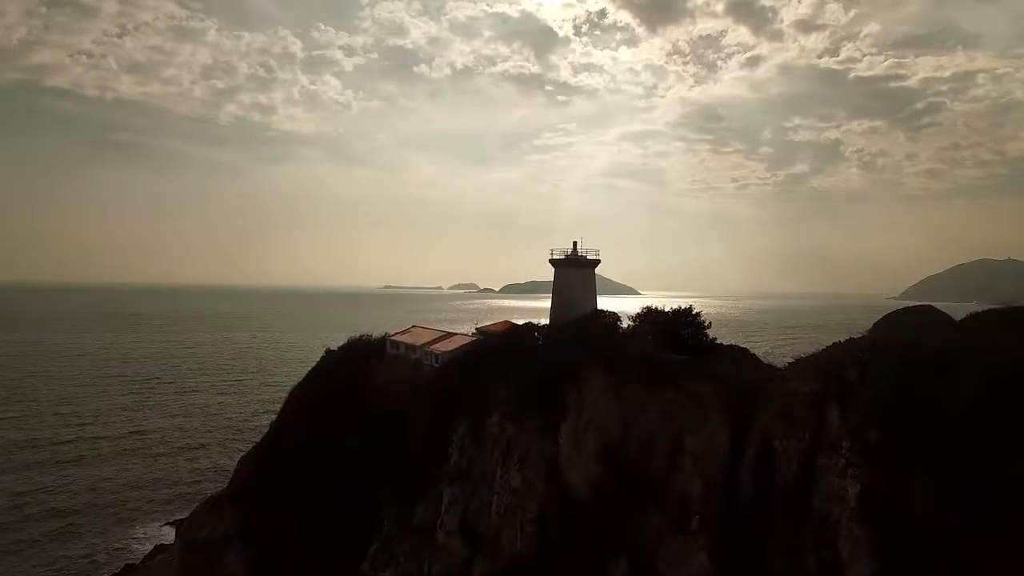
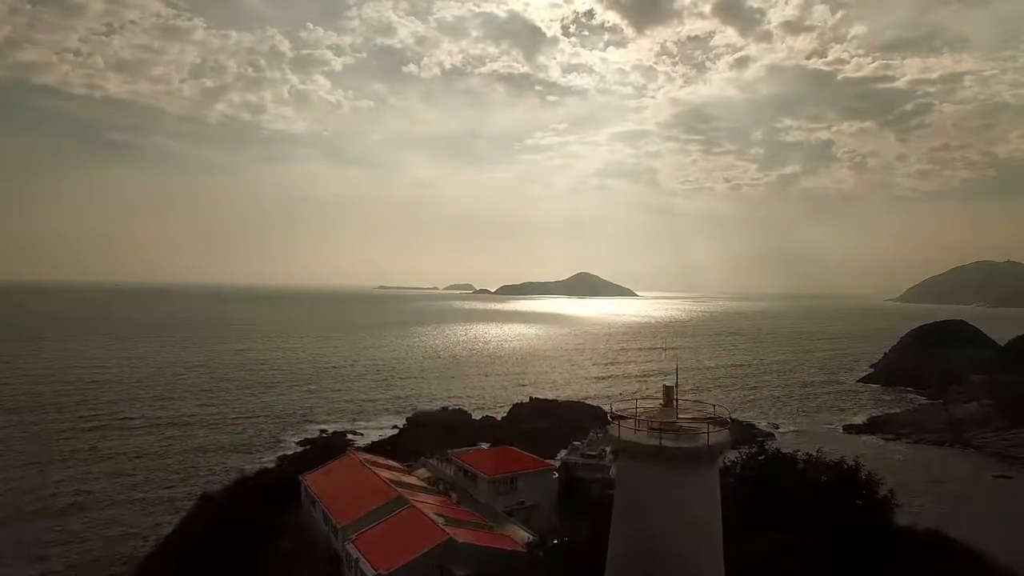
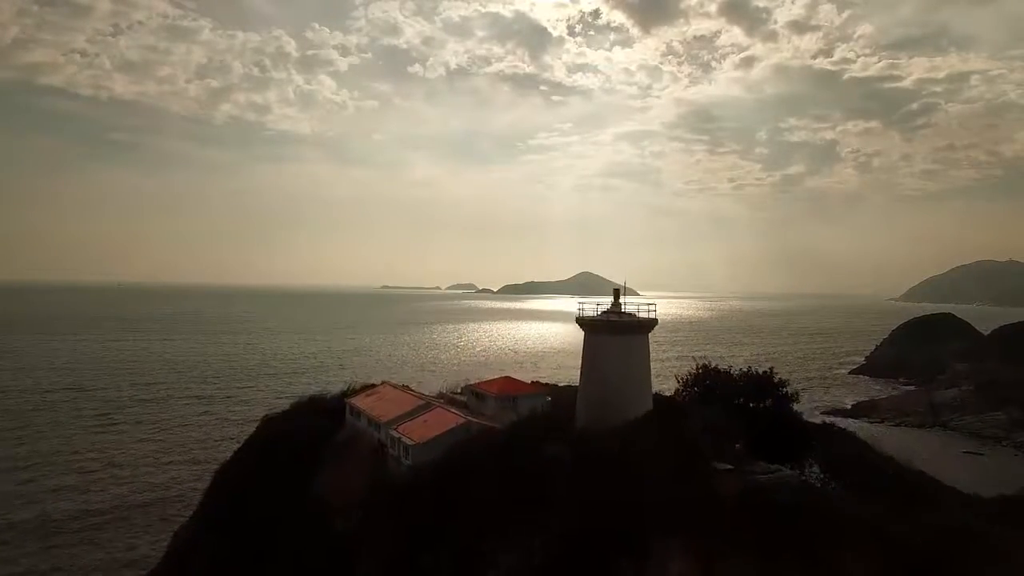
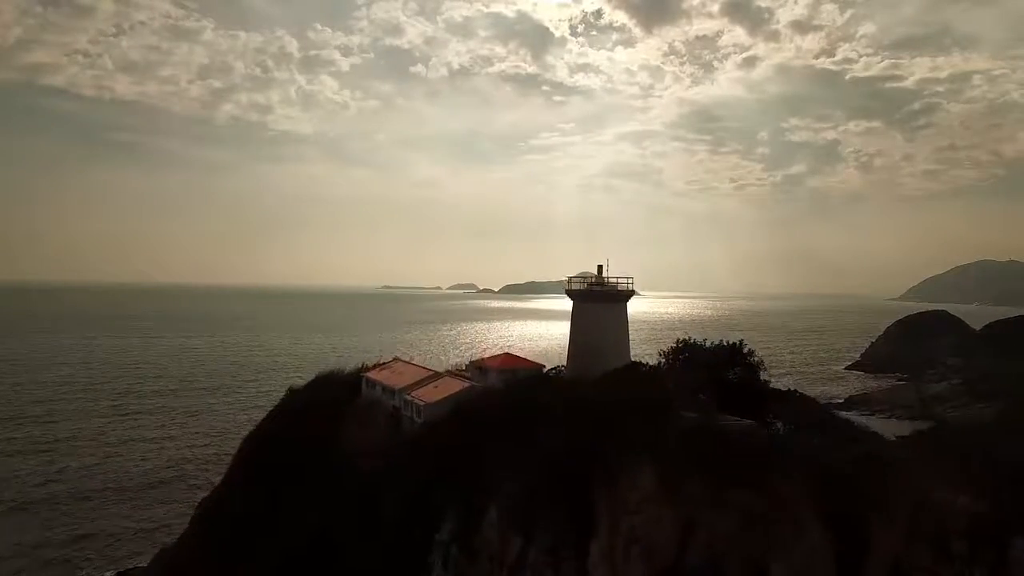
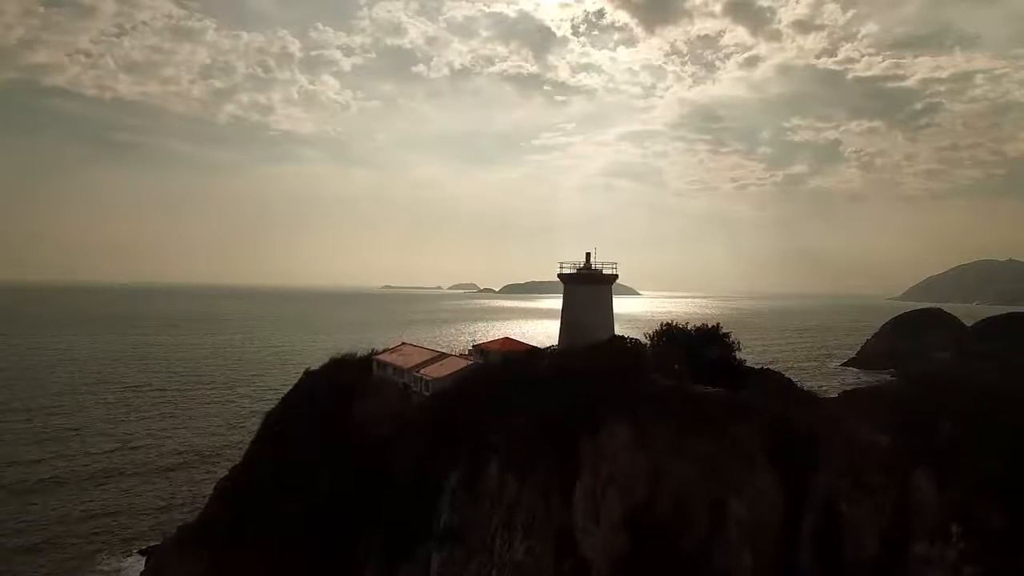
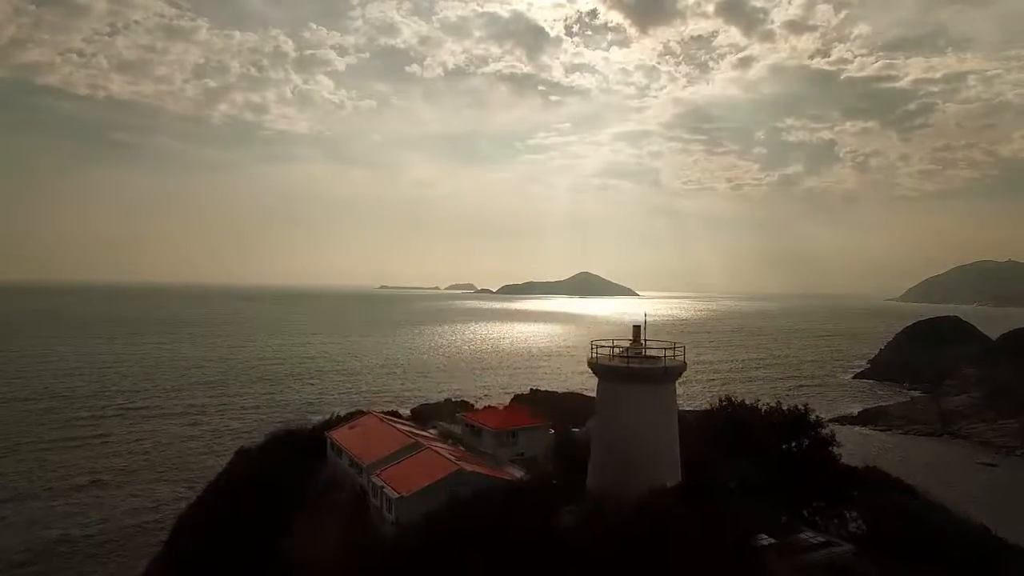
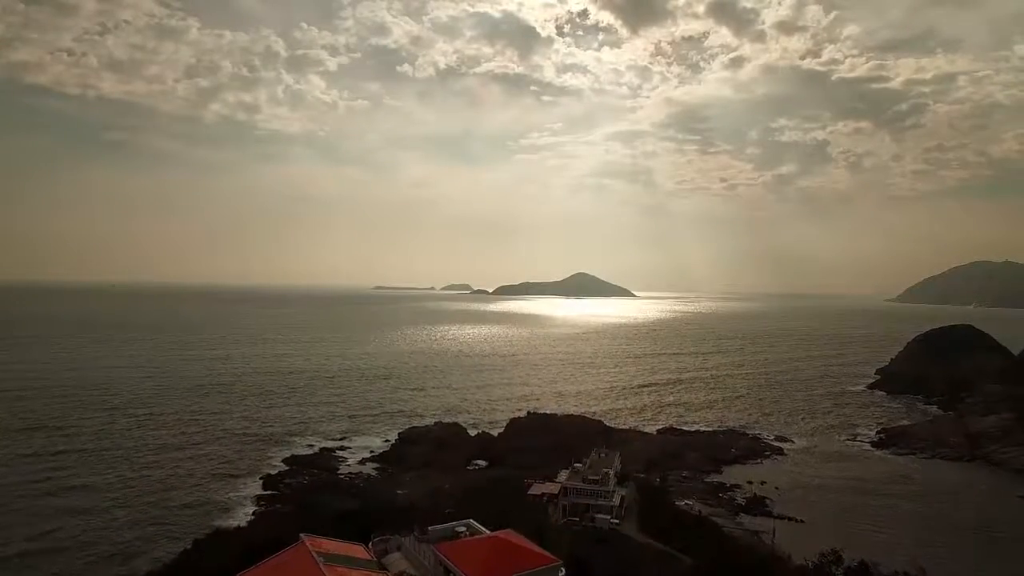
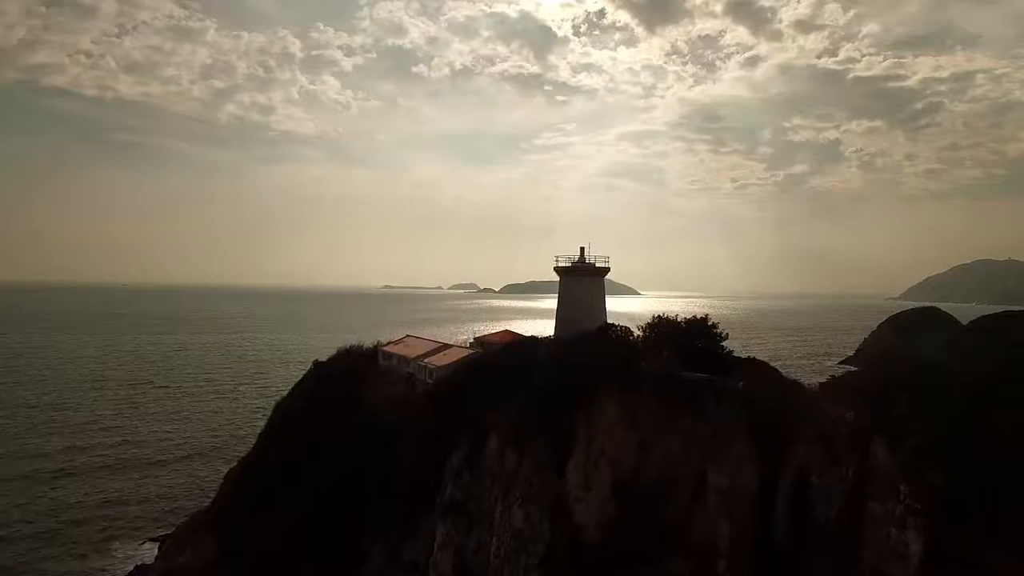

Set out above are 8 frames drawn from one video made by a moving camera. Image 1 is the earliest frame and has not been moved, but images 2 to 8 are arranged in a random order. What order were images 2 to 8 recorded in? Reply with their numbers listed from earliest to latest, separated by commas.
8, 5, 4, 3, 6, 2, 7
